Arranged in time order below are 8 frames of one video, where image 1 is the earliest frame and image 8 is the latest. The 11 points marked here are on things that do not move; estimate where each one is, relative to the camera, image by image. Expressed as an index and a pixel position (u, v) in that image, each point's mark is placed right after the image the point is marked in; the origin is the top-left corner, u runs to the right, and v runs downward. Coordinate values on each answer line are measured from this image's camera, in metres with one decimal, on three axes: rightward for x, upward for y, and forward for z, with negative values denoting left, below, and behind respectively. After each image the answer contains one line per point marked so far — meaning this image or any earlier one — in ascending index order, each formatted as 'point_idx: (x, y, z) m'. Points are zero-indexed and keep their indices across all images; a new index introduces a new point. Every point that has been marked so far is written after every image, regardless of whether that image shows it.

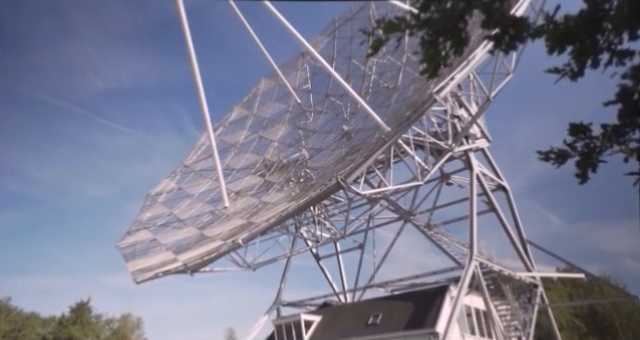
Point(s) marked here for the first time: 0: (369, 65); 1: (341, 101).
0: (+1.6, +4.0, +19.9) m
1: (+0.7, +2.7, +19.9) m
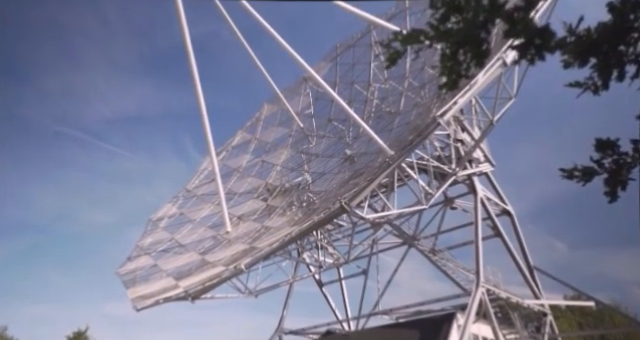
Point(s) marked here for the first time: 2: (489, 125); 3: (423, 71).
0: (+1.8, +3.0, +19.9) m
1: (+0.8, +1.7, +19.8) m
2: (+5.5, +1.6, +17.7) m
3: (+3.3, +3.4, +17.9) m
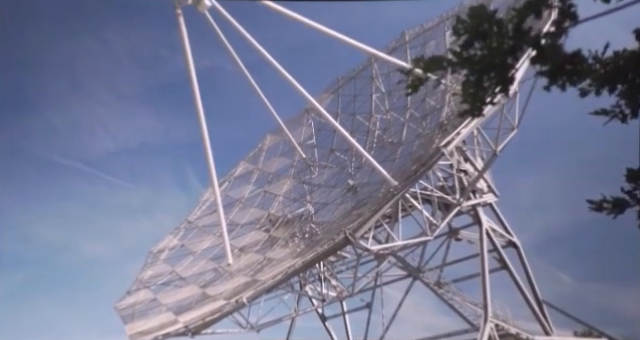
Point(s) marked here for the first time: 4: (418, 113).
0: (+1.9, +1.9, +19.7) m
1: (+0.9, +0.6, +19.6) m
2: (+5.6, +0.5, +17.5) m
3: (+3.4, +2.3, +17.8) m
4: (+3.2, +1.9, +17.9) m
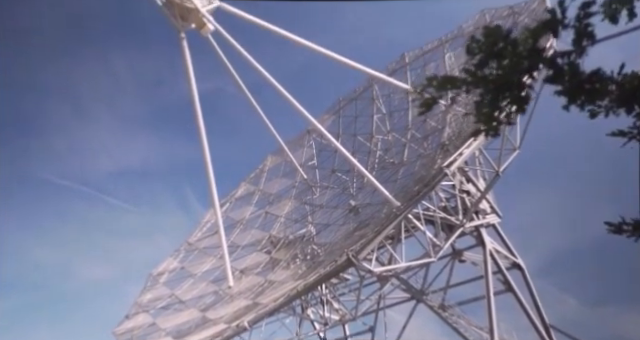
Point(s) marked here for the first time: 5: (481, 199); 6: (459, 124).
0: (+2.0, +1.1, +19.6) m
1: (+1.0, -0.2, +19.4) m
2: (+5.7, -0.2, +17.3) m
3: (+3.5, +1.6, +17.6) m
4: (+3.2, +1.2, +17.7) m
5: (+5.5, -1.0, +18.2) m
6: (+4.1, +1.4, +16.1) m
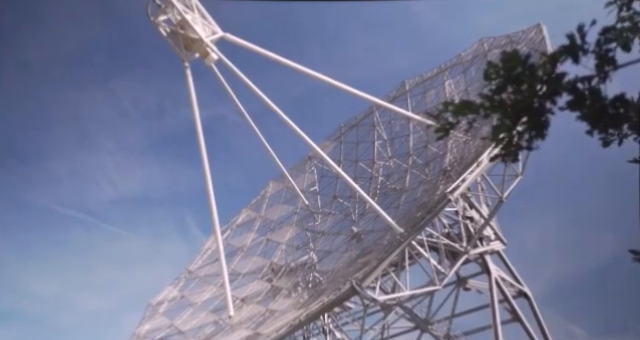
0: (+2.1, +0.1, +19.3) m
1: (+1.1, -1.2, +19.0) m
2: (+5.8, -1.0, +16.9) m
3: (+3.6, +0.7, +17.4) m
4: (+3.3, +0.3, +17.4) m
5: (+5.6, -1.9, +17.8) m
6: (+4.2, +0.6, +15.8) m
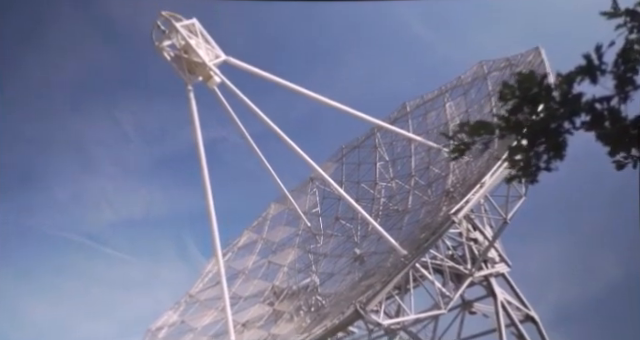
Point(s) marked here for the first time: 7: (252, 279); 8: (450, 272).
0: (+2.2, -0.7, +18.9) m
1: (+1.2, -2.0, +18.6) m
2: (+5.9, -1.7, +16.5) m
3: (+3.7, 0.0, +17.1) m
4: (+3.4, -0.4, +17.1) m
5: (+5.7, -2.6, +17.4) m
6: (+4.3, 0.0, +15.5) m
7: (-2.5, -4.1, +19.6) m
8: (+4.6, -3.6, +18.6) m
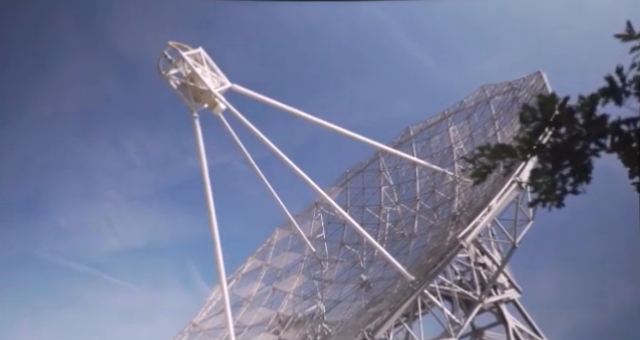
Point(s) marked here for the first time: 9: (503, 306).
0: (+2.4, -1.6, +18.4) m
1: (+1.4, -2.8, +18.1) m
2: (+6.1, -2.4, +16.0) m
3: (+3.9, -0.8, +16.6) m
4: (+3.6, -1.1, +16.6) m
5: (+5.9, -3.4, +16.7) m
6: (+4.5, -0.7, +15.0) m
7: (-2.3, -5.1, +18.9) m
8: (+4.9, -4.4, +17.9) m
9: (+6.7, -4.9, +18.6) m
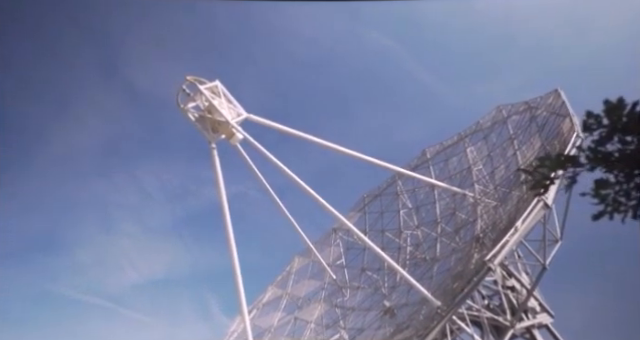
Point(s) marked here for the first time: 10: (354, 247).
0: (+3.1, -2.3, +17.3) m
1: (+2.2, -3.5, +16.9) m
2: (+6.8, -2.9, +14.6) m
3: (+4.5, -1.3, +15.4) m
4: (+4.3, -1.7, +15.5) m
5: (+6.7, -3.8, +15.4) m
6: (+5.1, -1.2, +13.9) m
7: (-1.4, -5.9, +17.8) m
8: (+5.7, -5.0, +16.5) m
9: (+7.6, -5.5, +17.1) m
10: (+1.5, -2.9, +19.0) m
